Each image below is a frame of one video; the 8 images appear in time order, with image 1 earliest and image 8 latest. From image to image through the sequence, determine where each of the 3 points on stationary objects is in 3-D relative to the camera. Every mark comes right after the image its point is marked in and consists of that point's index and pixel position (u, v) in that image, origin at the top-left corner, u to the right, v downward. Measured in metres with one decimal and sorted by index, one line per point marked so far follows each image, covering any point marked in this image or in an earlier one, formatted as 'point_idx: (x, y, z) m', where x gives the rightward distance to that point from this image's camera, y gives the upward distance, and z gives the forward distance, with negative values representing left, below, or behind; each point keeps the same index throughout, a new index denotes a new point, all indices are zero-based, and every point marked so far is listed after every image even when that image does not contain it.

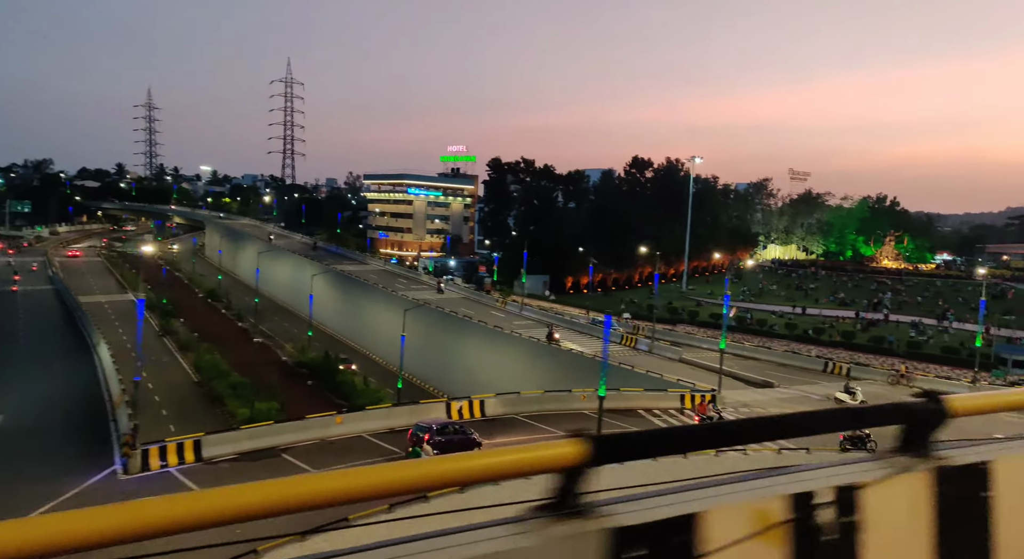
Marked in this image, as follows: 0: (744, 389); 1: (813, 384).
0: (+5.3, -2.6, +17.4) m
1: (+7.6, -2.7, +19.1) m
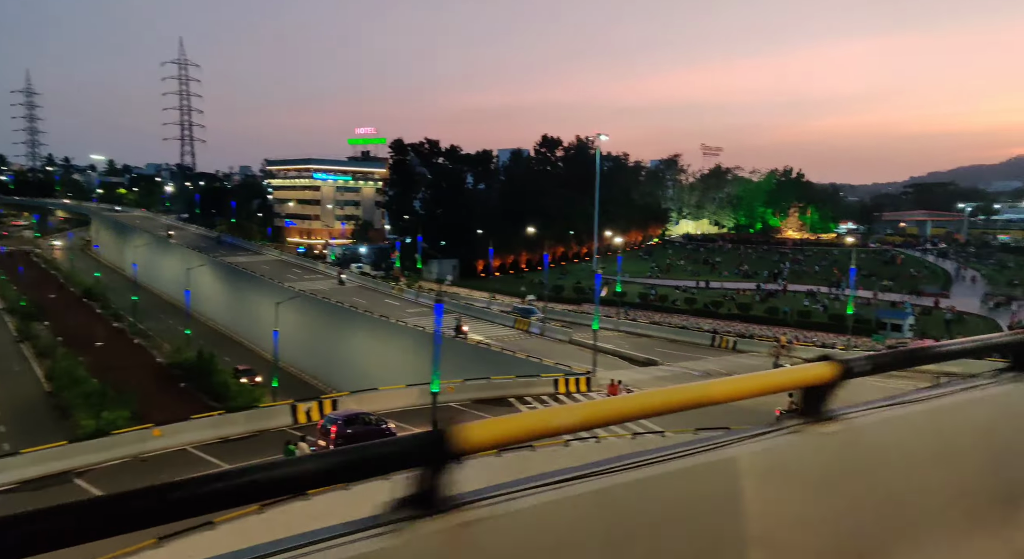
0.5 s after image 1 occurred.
0: (+2.6, -2.1, +17.5) m
1: (+4.7, -2.1, +19.4) m
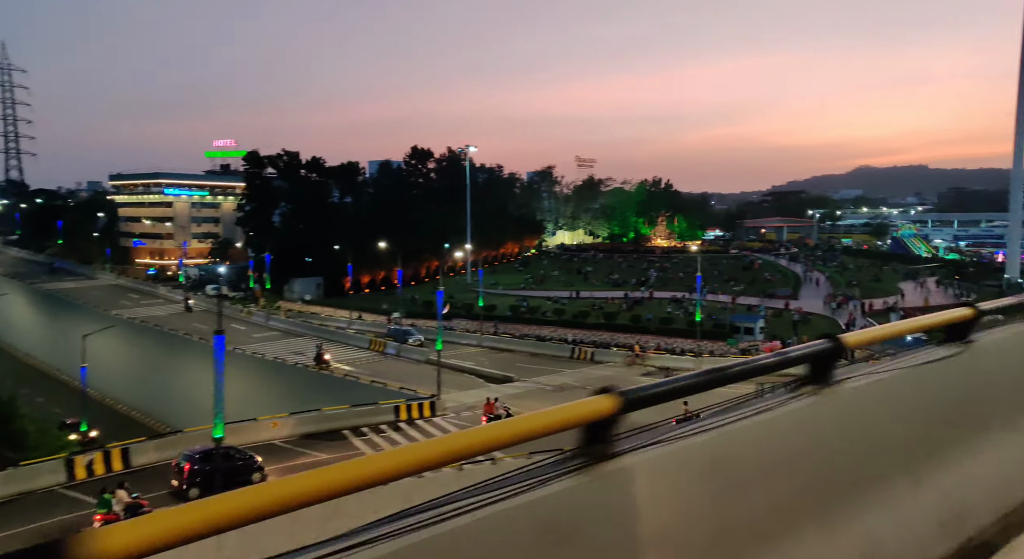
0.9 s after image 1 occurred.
0: (-0.7, -2.5, +16.9) m
1: (+1.0, -2.4, +19.1) m
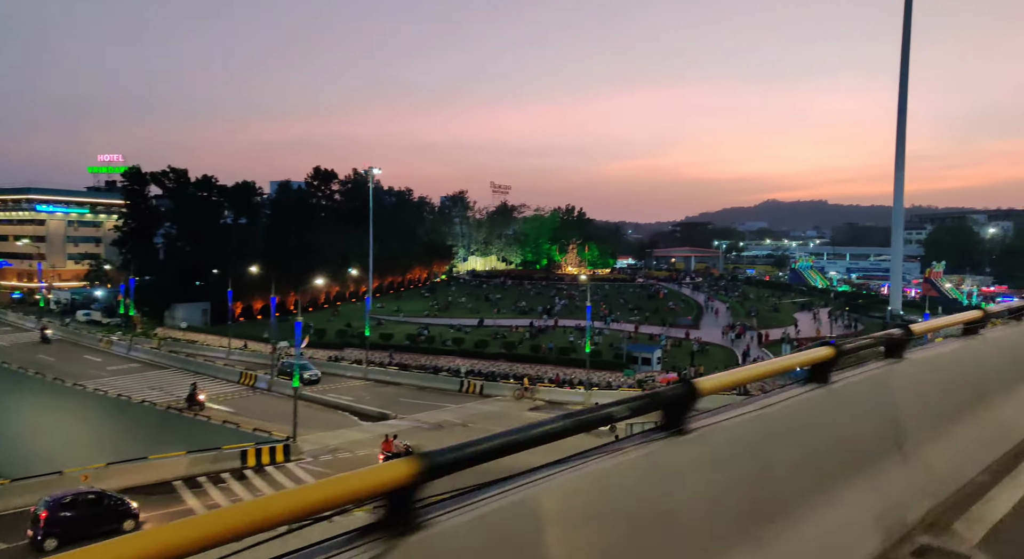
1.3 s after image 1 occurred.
0: (-3.4, -3.1, +15.6) m
1: (-1.8, -3.1, +17.9) m
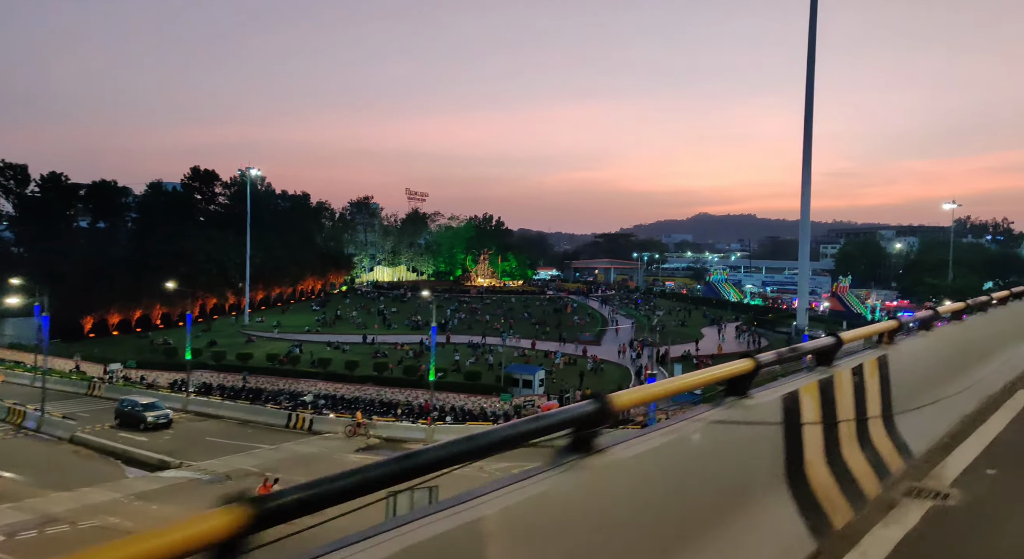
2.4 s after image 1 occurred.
0: (-6.7, -3.4, +12.3) m
1: (-5.4, -3.4, +14.8) m
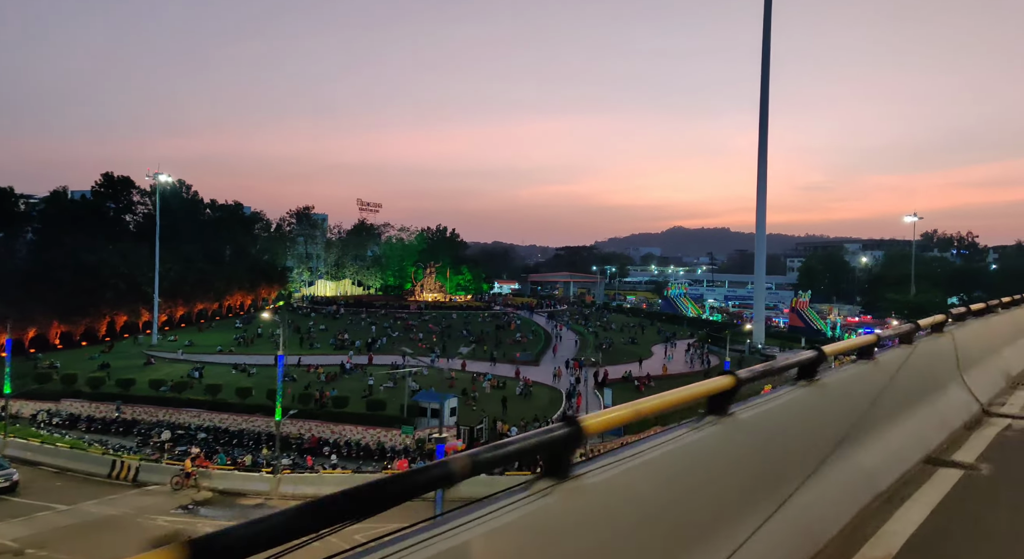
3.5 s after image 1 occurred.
0: (-9.0, -3.6, +9.3) m
1: (-7.8, -3.8, +11.8) m
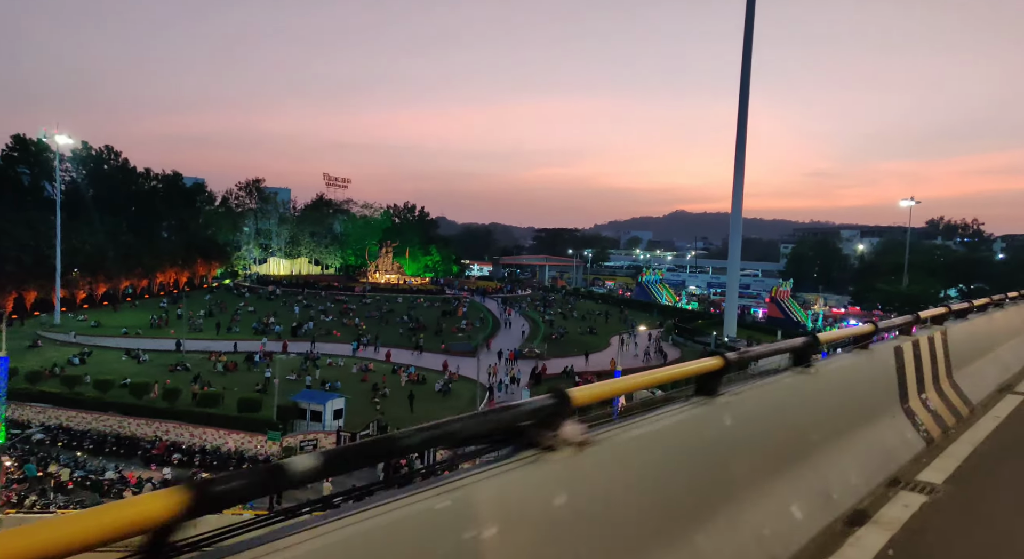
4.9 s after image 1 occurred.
0: (-11.8, -3.3, +6.0) m
1: (-10.6, -3.4, +8.6) m
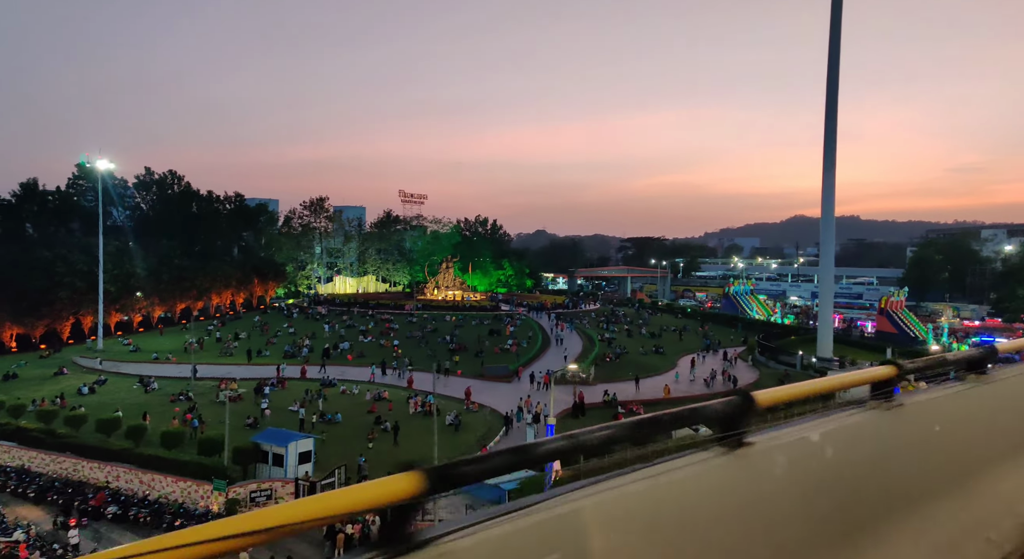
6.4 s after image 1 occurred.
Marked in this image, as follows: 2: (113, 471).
0: (-14.0, -3.9, +4.7) m
1: (-12.5, -4.0, +7.0) m
2: (-9.5, -4.6, +18.3) m
